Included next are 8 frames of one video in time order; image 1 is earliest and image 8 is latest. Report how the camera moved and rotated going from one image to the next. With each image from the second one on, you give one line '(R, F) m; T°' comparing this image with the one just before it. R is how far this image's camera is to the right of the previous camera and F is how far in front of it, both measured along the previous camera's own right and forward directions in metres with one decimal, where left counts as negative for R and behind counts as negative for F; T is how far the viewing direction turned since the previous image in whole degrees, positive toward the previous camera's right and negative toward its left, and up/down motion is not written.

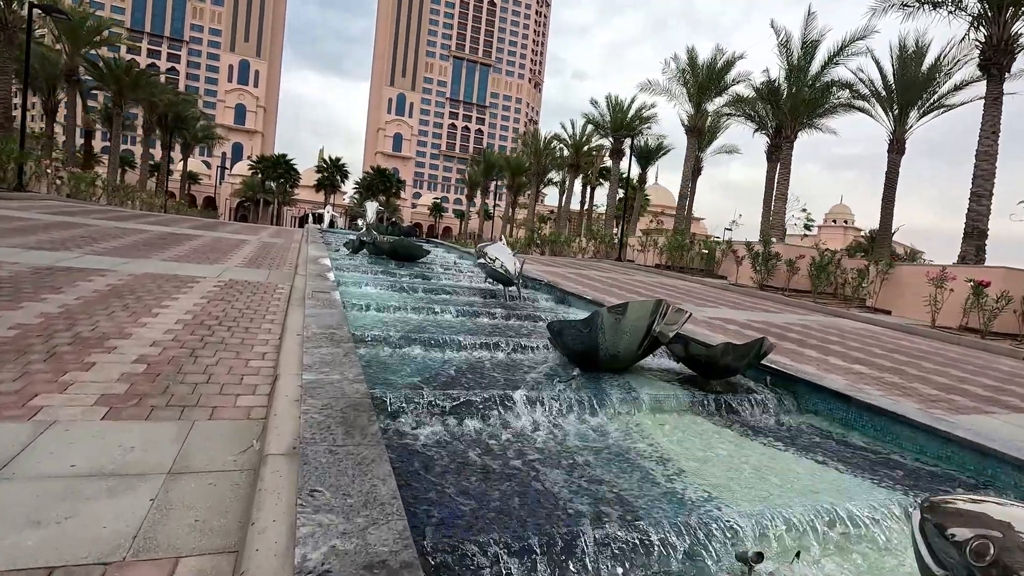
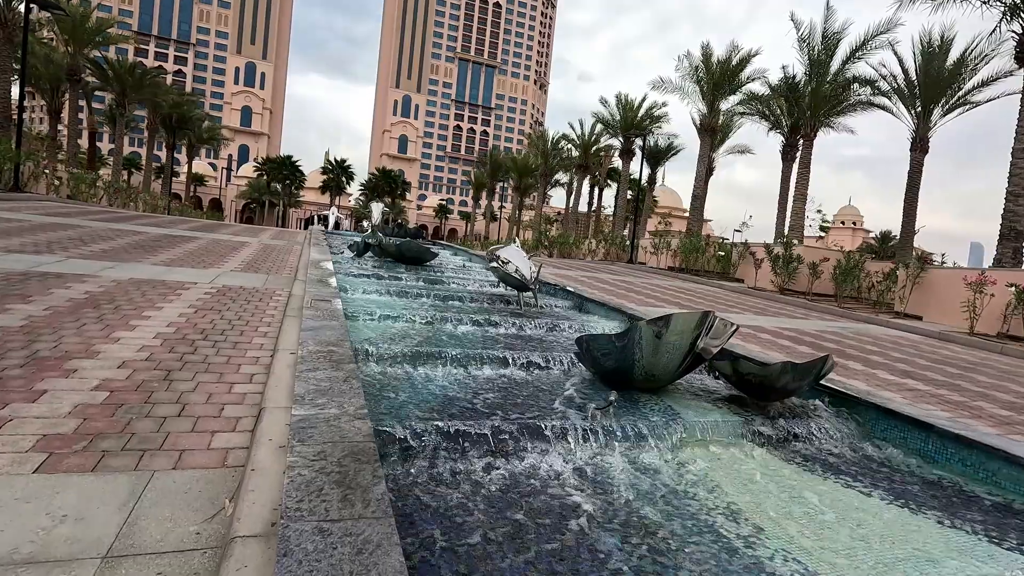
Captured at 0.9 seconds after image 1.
(-0.2, +0.6) m; -1°
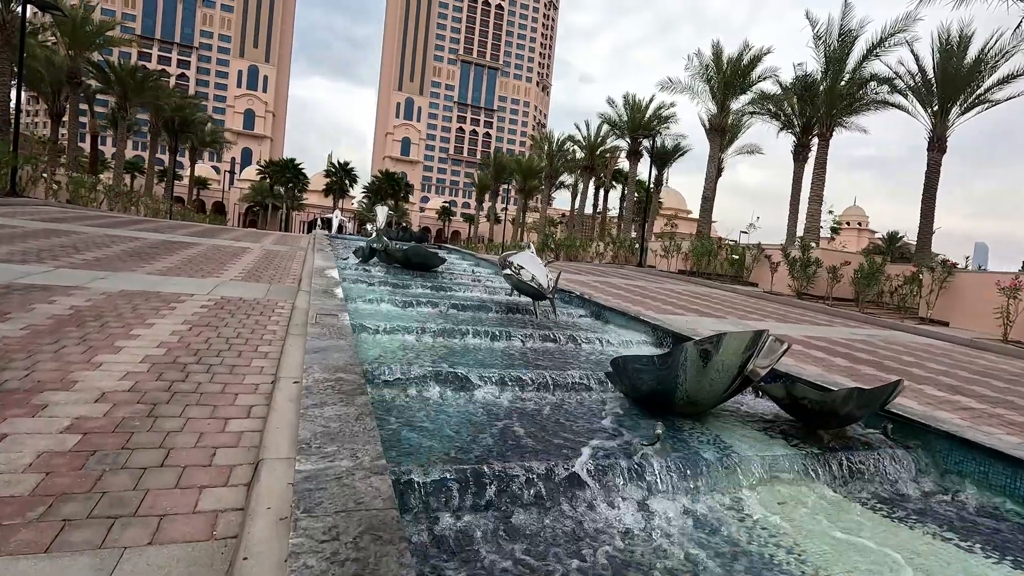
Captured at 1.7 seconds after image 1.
(-0.2, +0.5) m; 0°
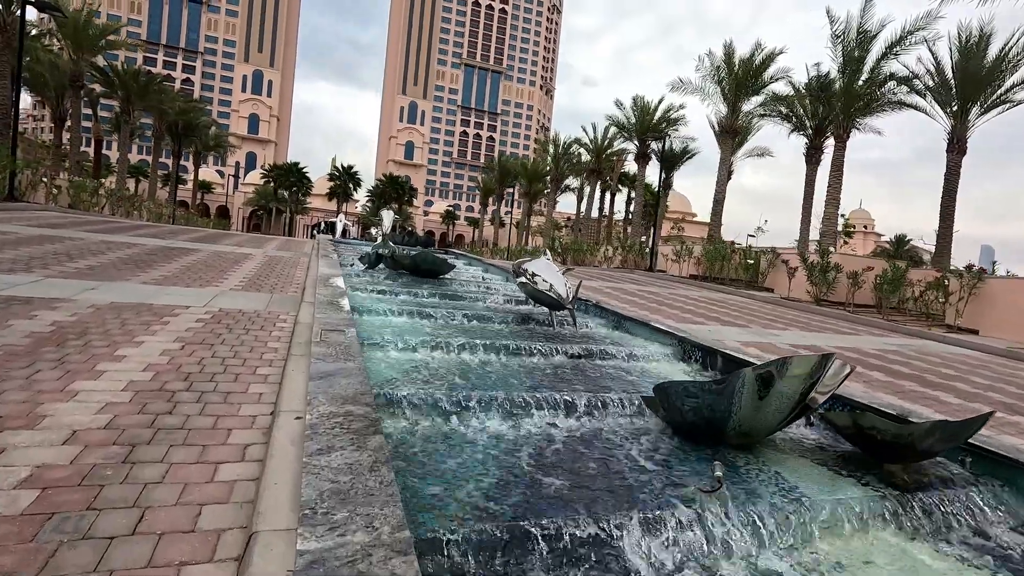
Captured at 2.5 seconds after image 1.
(-0.2, +0.5) m; 0°
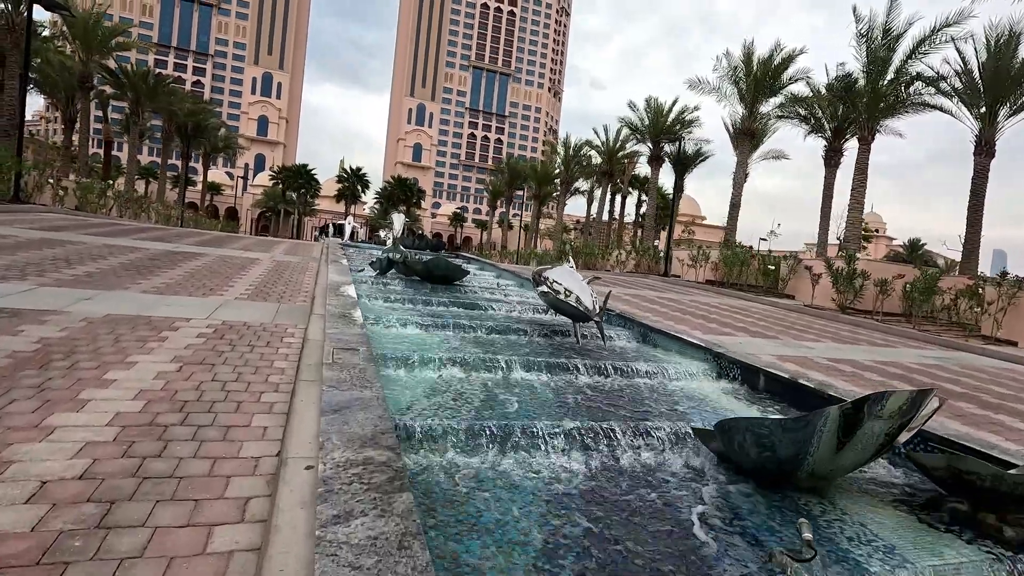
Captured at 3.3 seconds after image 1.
(-0.2, +0.5) m; -1°
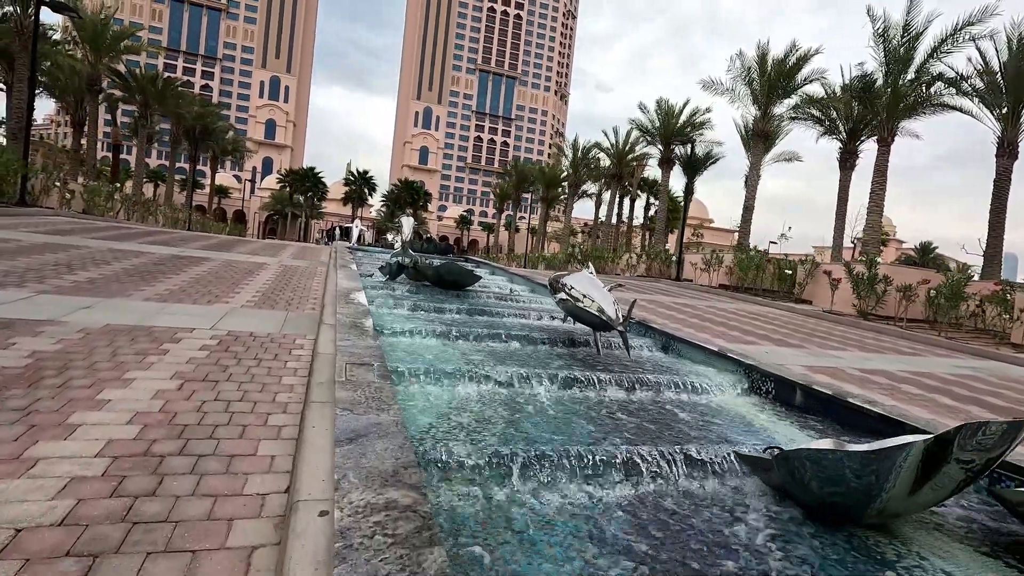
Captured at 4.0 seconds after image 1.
(-0.1, +0.3) m; -1°
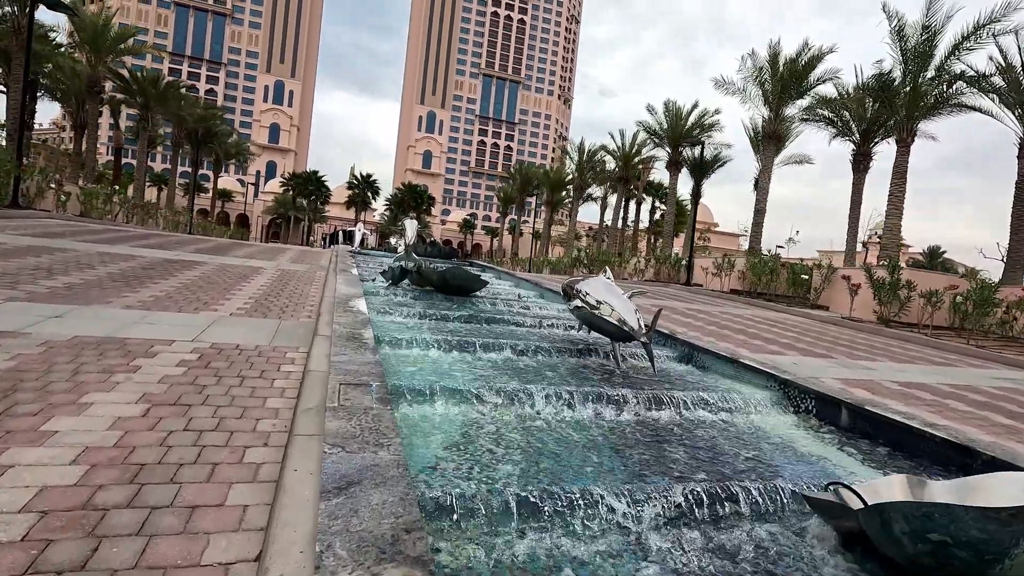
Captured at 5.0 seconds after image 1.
(-0.1, +0.5) m; 0°
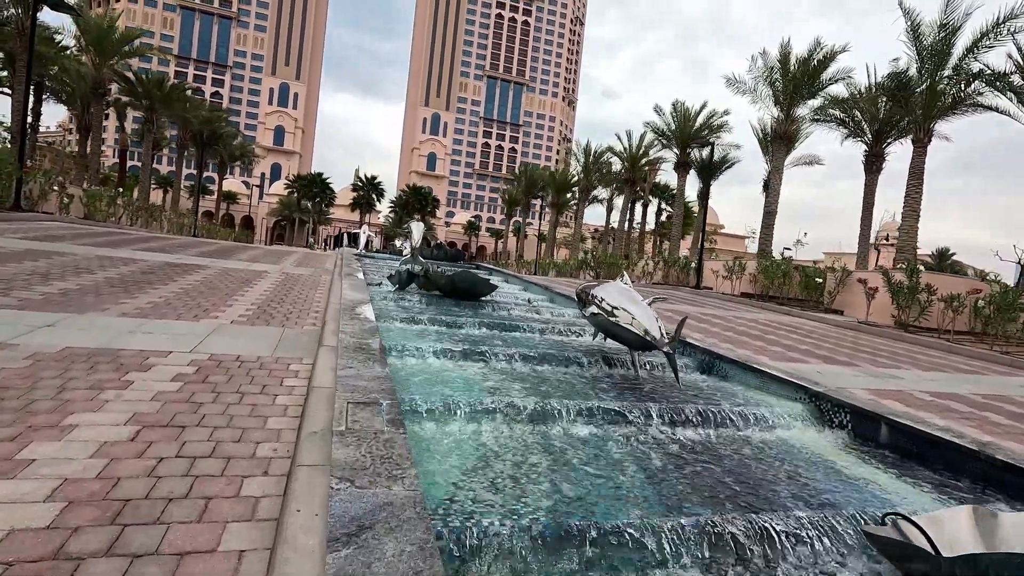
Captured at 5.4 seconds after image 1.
(-0.1, +0.3) m; 0°
